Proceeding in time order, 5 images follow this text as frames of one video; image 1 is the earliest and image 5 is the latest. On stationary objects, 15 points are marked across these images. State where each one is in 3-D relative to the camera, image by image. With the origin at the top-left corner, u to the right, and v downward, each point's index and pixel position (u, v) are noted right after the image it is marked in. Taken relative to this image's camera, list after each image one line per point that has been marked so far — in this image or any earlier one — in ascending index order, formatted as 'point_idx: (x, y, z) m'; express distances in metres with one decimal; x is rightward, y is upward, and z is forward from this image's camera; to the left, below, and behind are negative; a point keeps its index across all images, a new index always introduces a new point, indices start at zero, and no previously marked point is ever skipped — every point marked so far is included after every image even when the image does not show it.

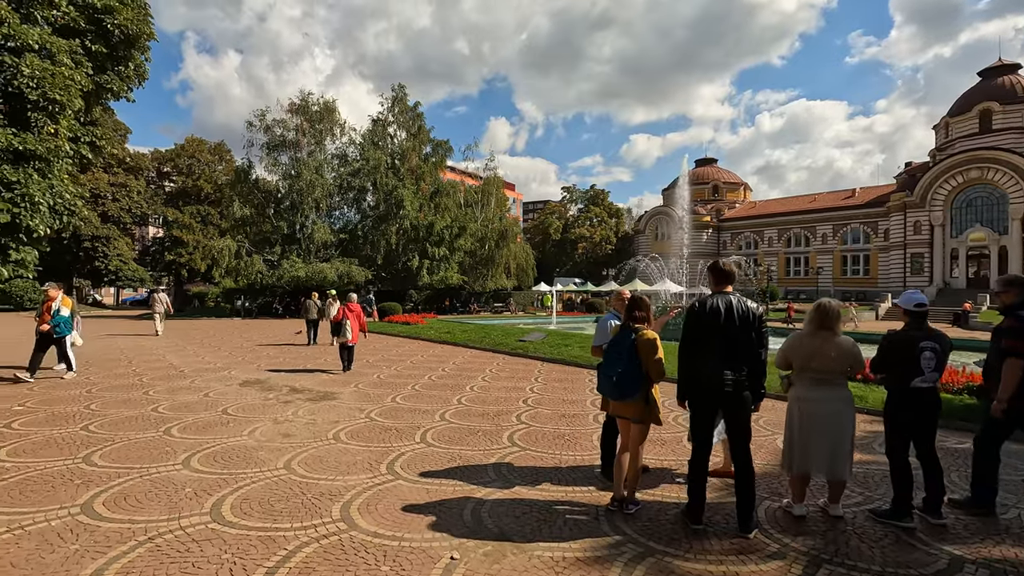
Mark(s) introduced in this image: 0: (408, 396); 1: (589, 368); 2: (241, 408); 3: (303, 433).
0: (-1.6, -1.7, +8.5) m
1: (+1.6, -1.7, +11.4) m
2: (-3.7, -1.7, +7.4) m
3: (-2.4, -1.7, +6.2) m
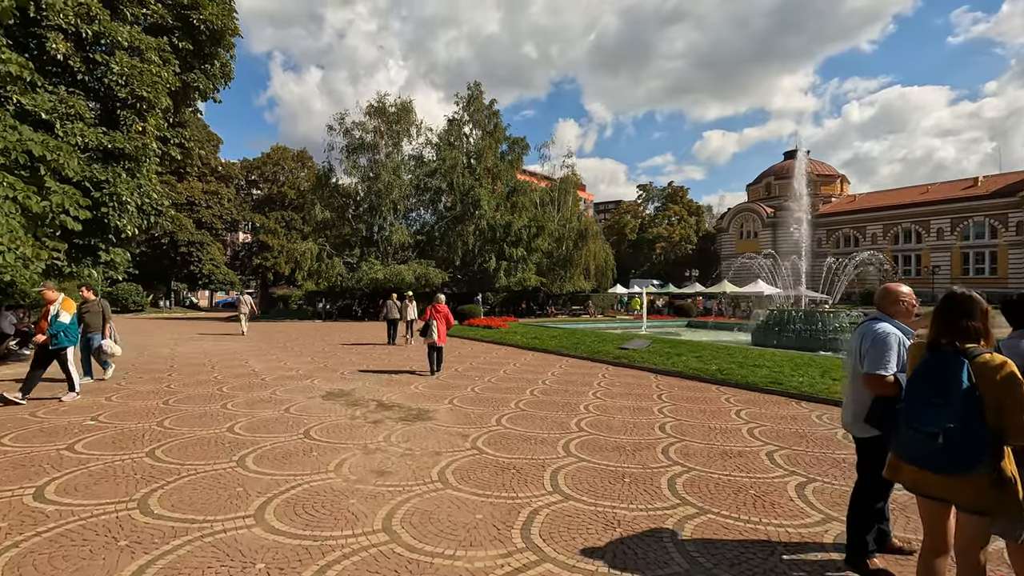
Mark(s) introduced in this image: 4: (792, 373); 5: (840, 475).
0: (0.0, -1.7, +7.1) m
1: (+3.6, -1.7, +9.6) m
2: (-2.2, -1.7, +6.3) m
3: (-1.0, -1.7, +4.9) m
4: (+5.0, -1.5, +9.6) m
5: (+3.0, -1.7, +4.9) m
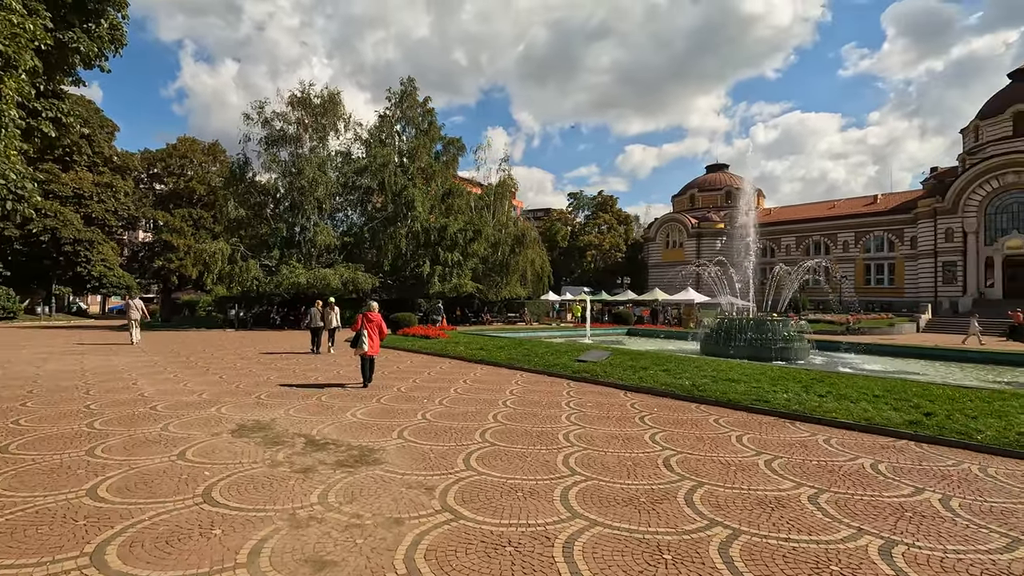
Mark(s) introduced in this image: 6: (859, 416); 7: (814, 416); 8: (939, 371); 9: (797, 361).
0: (-0.3, -1.8, +5.7) m
1: (+3.0, -1.8, +8.7) m
2: (-2.4, -1.7, +4.6) m
3: (-1.0, -1.7, +3.4) m
4: (+4.3, -1.7, +8.9) m
5: (+3.0, -1.8, +3.9) m
6: (+4.7, -1.7, +7.3) m
7: (+4.2, -1.8, +7.5) m
8: (+10.8, -2.1, +13.6) m
9: (+8.3, -2.1, +15.6) m
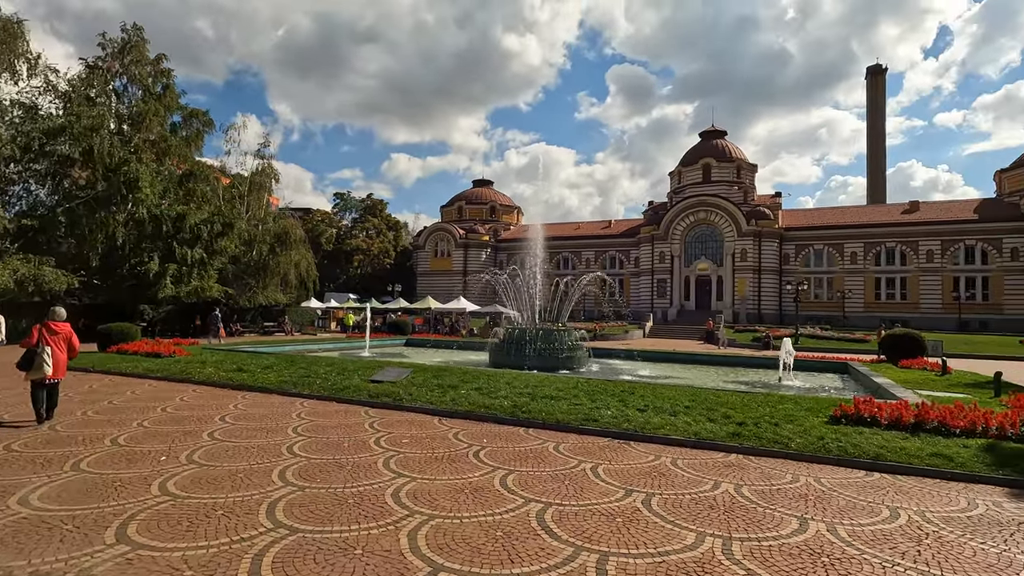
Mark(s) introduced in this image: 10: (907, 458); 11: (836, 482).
0: (-1.5, -1.8, +3.6) m
1: (+0.1, -2.0, +7.7) m
2: (-2.9, -1.7, +1.7) m
3: (-1.2, -1.7, +1.2) m
4: (+1.3, -1.8, +8.5) m
5: (+2.2, -1.9, +3.4) m
6: (+2.3, -1.9, +7.2) m
7: (+1.8, -1.9, +7.1) m
8: (+5.2, -2.5, +15.5) m
9: (+2.0, -2.5, +16.2) m
10: (+4.5, -1.9, +6.1) m
11: (+3.3, -2.0, +5.5) m
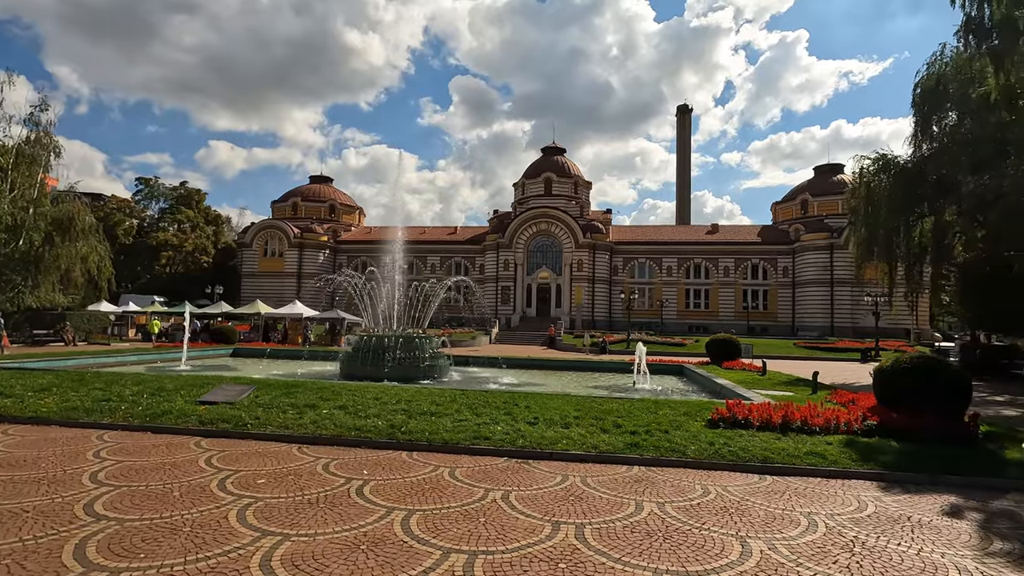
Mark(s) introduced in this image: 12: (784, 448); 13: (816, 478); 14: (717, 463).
0: (-1.7, -1.8, +2.3) m
1: (-1.3, -2.0, +6.6) m
2: (-2.5, -1.6, 0.0) m
3: (-0.7, -1.6, 0.0) m
4: (-0.5, -1.9, +7.7) m
5: (+1.9, -1.9, +3.1) m
6: (+0.9, -2.0, +6.8) m
7: (+0.4, -2.0, +6.6) m
8: (+1.2, -2.7, +15.6) m
9: (-2.0, -2.6, +15.3) m
10: (+3.3, -2.0, +6.4) m
11: (+2.3, -2.1, +5.5) m
12: (+3.4, -2.0, +6.7) m
13: (+3.4, -2.1, +6.0) m
14: (+2.4, -2.0, +6.3) m
